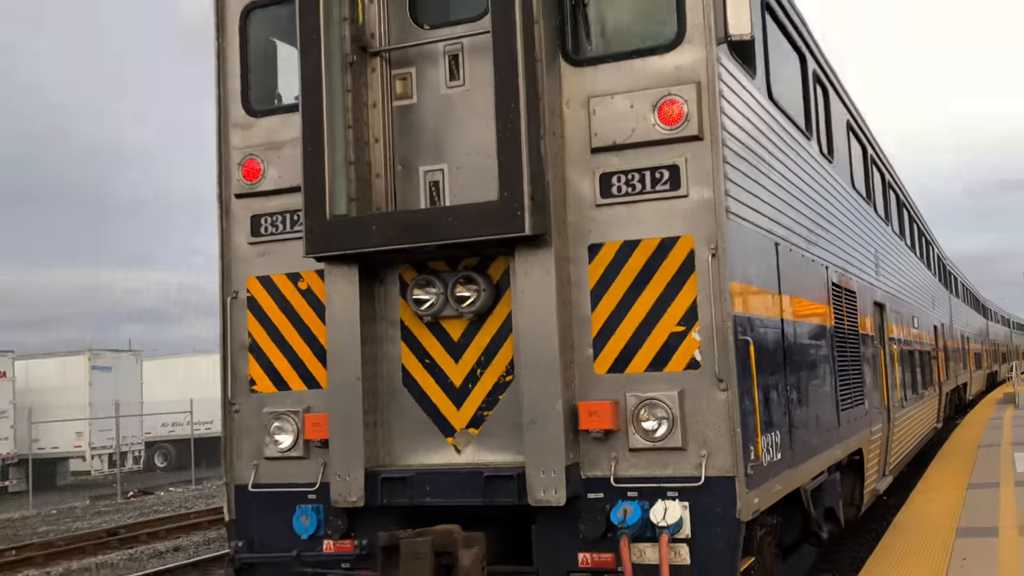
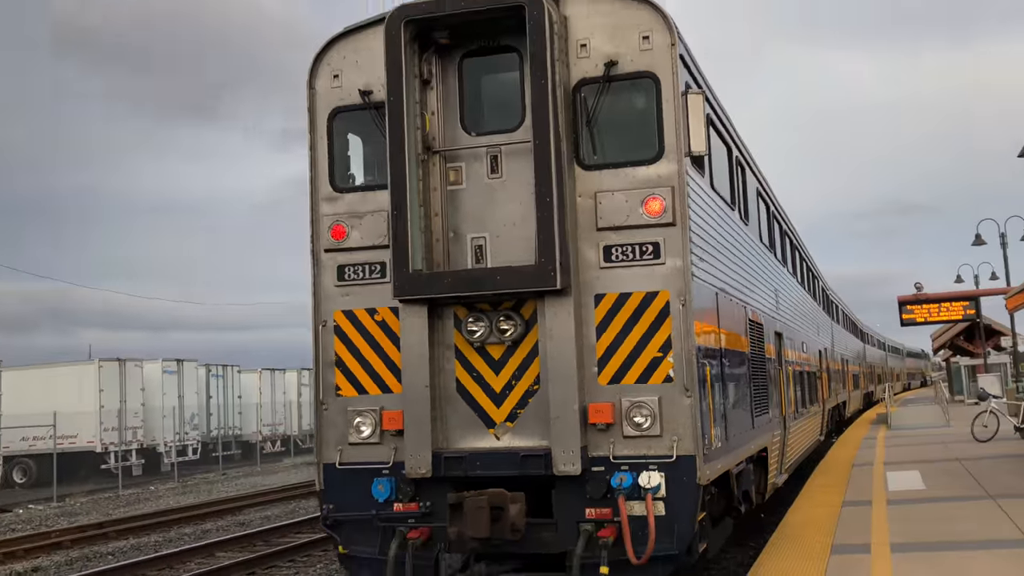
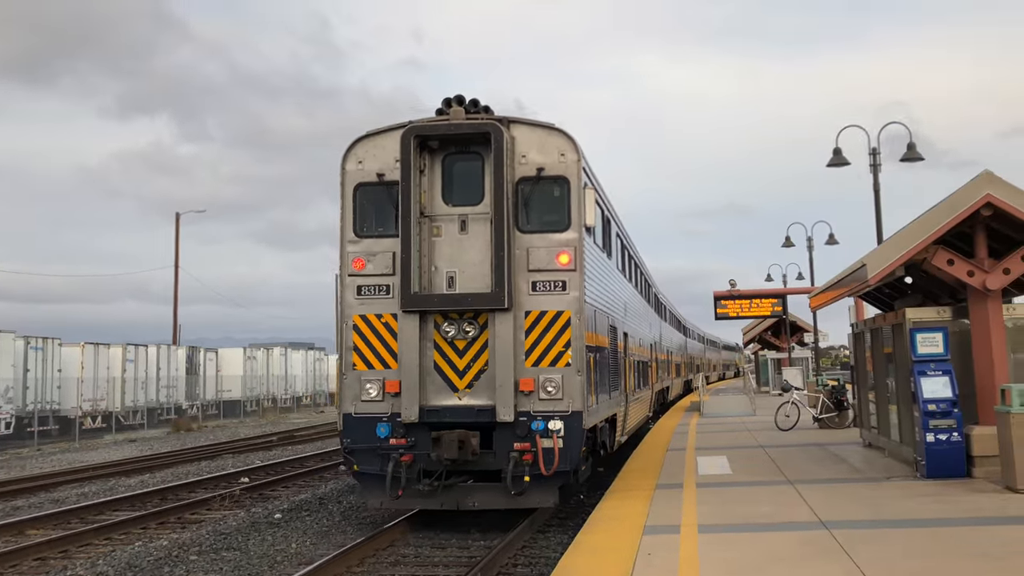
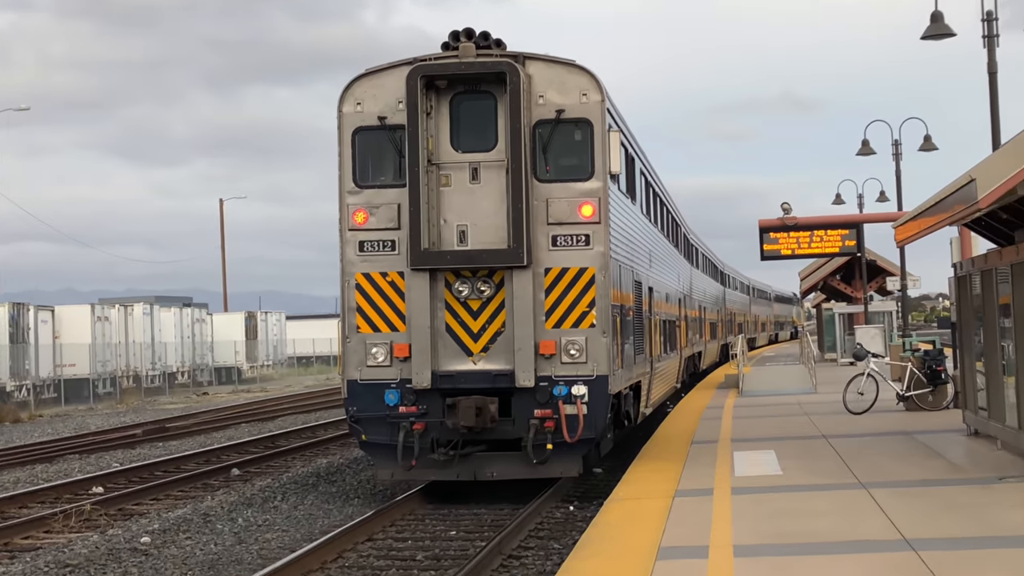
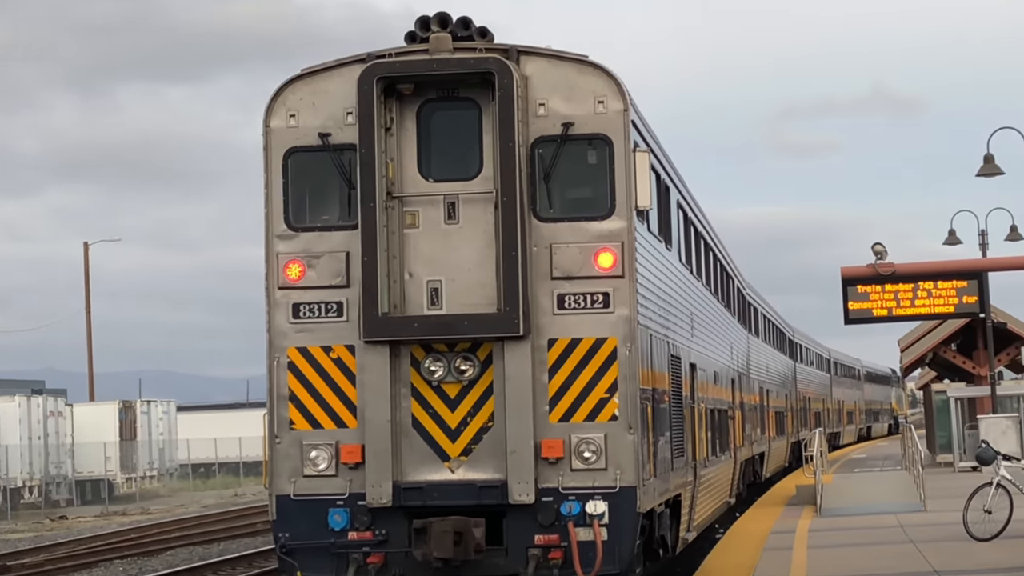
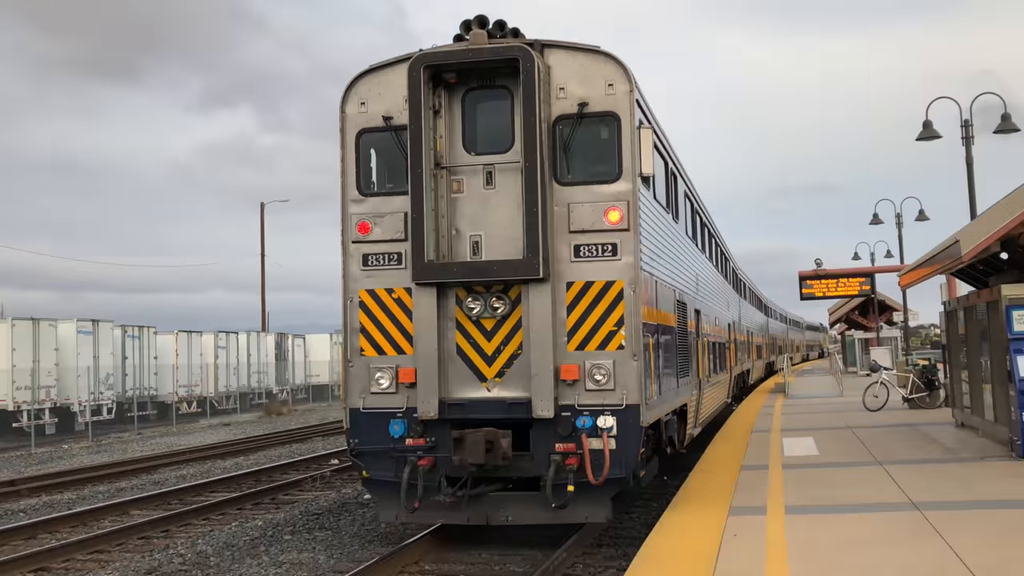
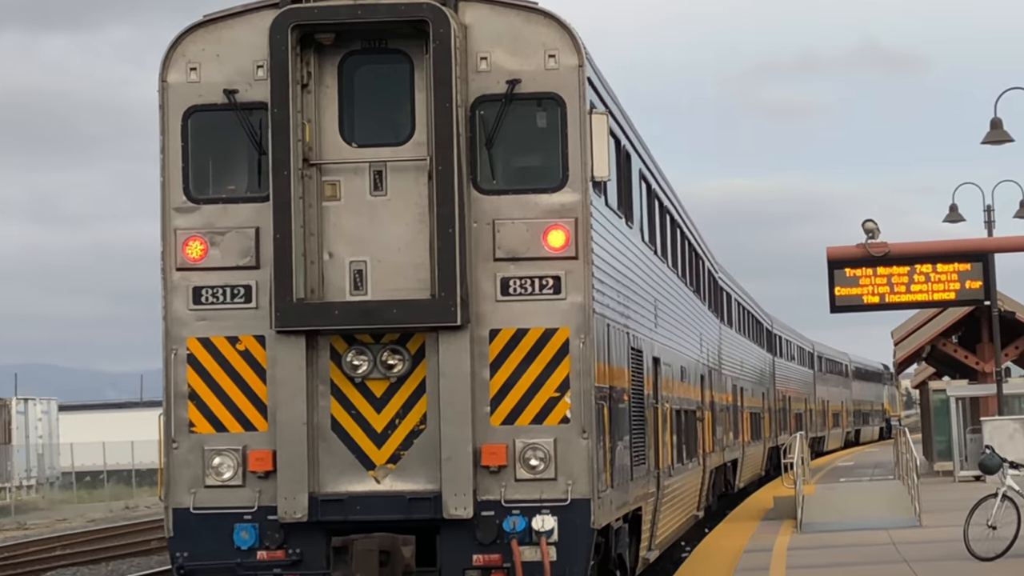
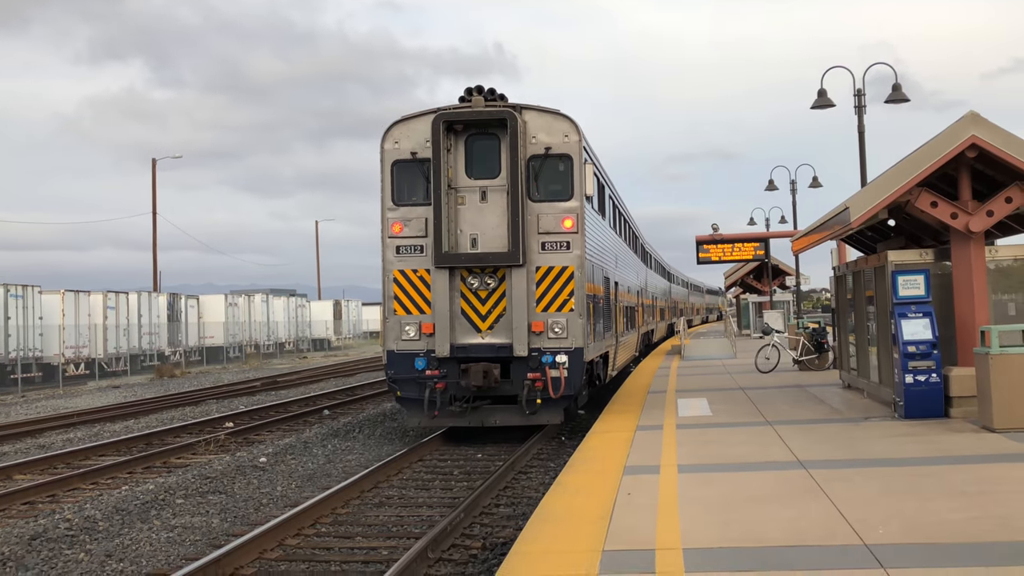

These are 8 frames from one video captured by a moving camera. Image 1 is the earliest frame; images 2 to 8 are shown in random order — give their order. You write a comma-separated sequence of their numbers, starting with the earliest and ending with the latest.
2, 6, 3, 8, 4, 5, 7
